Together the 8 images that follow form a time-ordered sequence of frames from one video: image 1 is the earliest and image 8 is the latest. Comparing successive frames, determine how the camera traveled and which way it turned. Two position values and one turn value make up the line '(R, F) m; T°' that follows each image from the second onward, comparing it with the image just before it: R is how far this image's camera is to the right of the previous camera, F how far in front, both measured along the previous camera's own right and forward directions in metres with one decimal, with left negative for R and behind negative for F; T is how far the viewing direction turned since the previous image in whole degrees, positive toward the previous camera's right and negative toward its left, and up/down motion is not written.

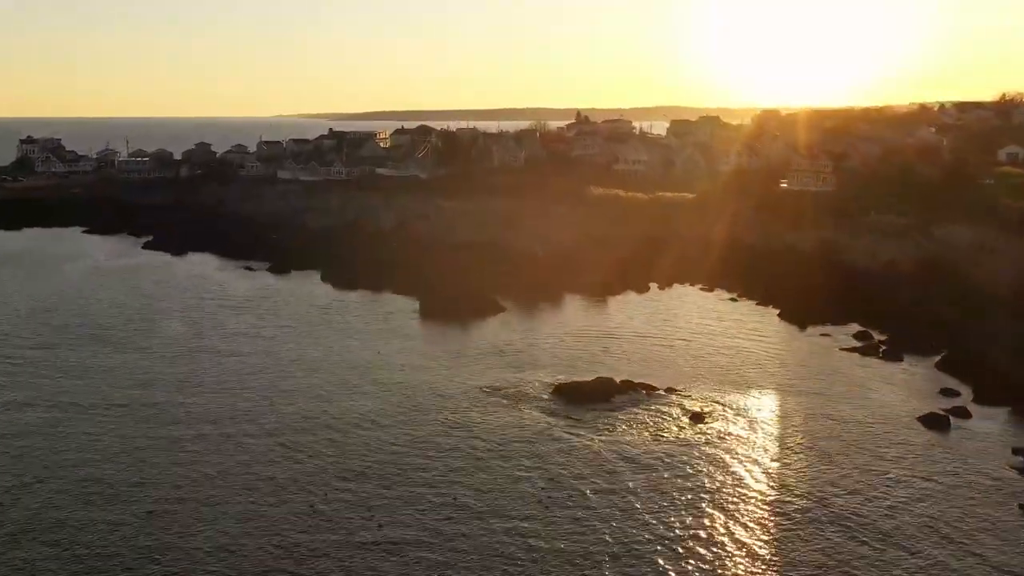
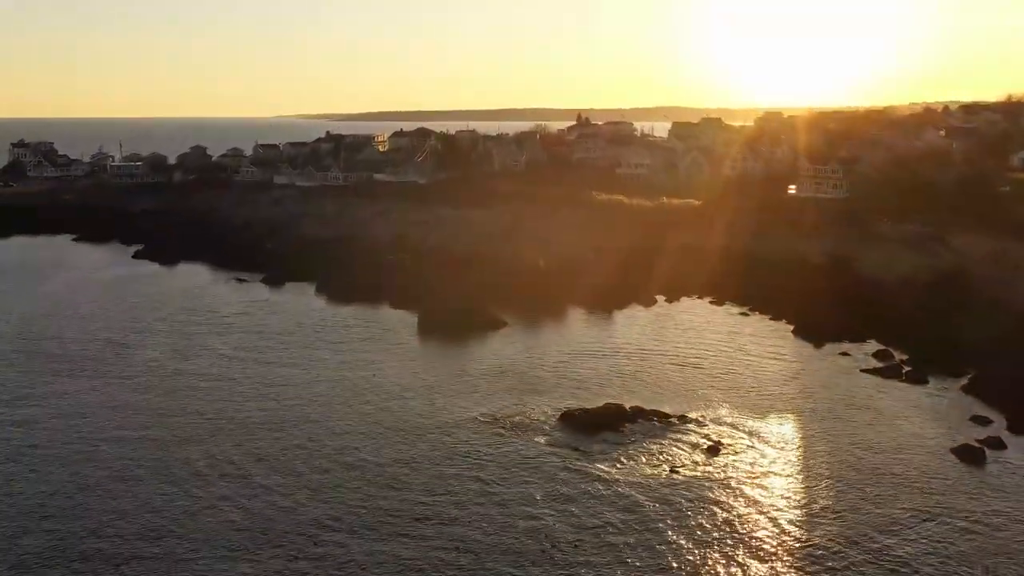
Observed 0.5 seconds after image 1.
(0.0, +1.0) m; 0°
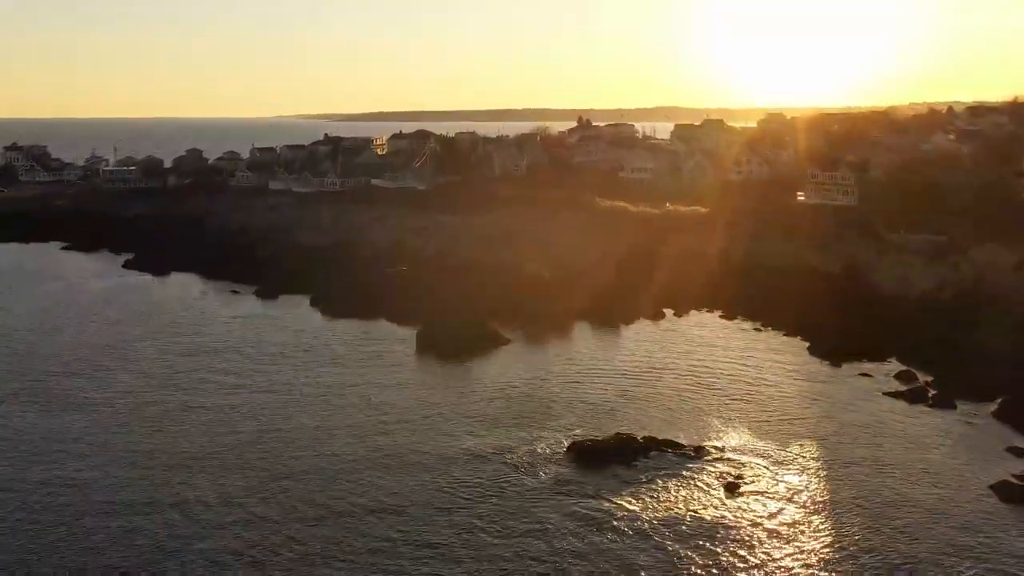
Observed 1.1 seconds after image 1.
(-0.1, +1.1) m; 0°
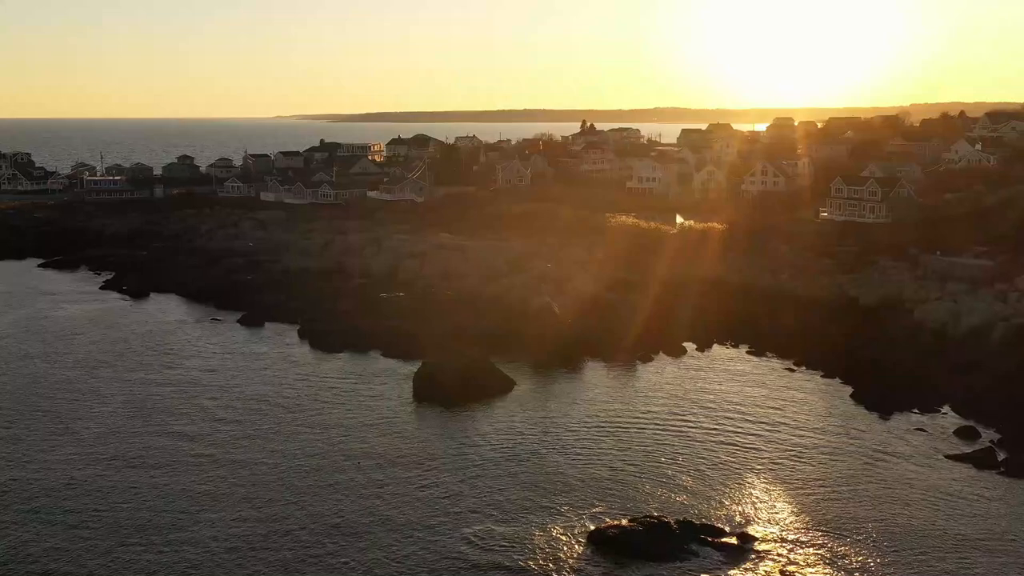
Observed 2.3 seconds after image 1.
(-0.1, +2.3) m; 0°
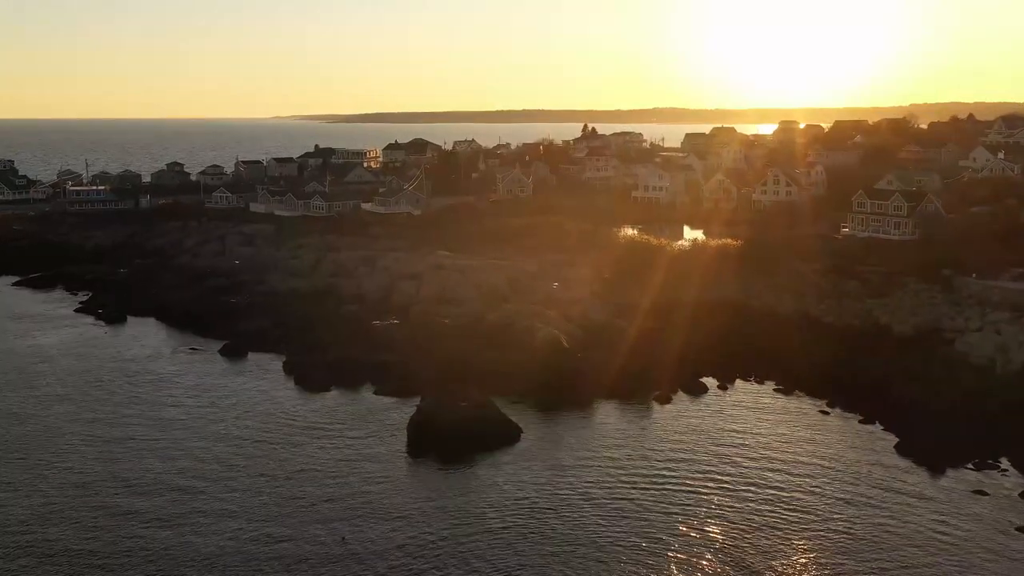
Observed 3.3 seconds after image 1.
(-0.1, +2.0) m; 0°
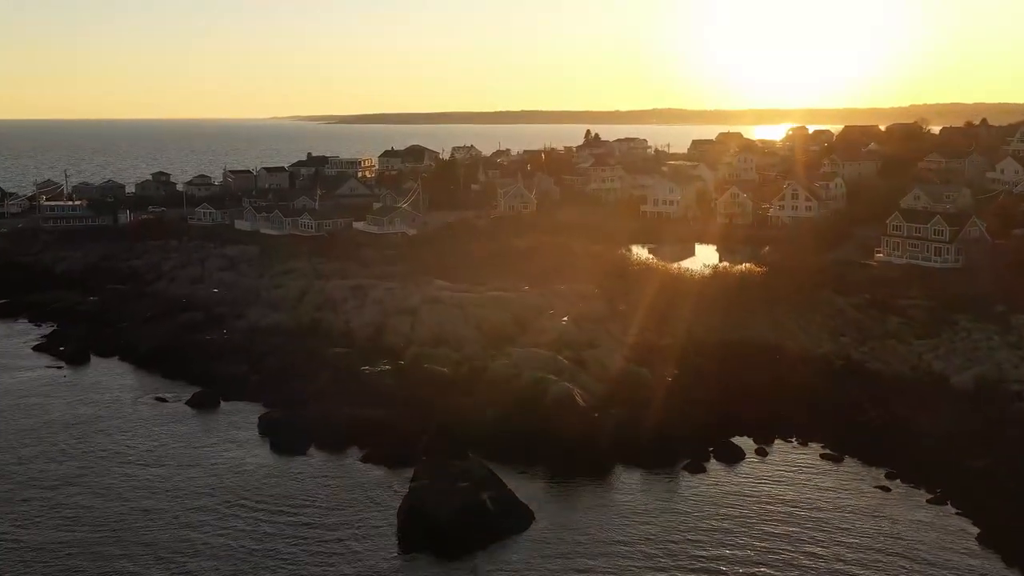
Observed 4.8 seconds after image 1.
(-0.1, +2.8) m; 0°
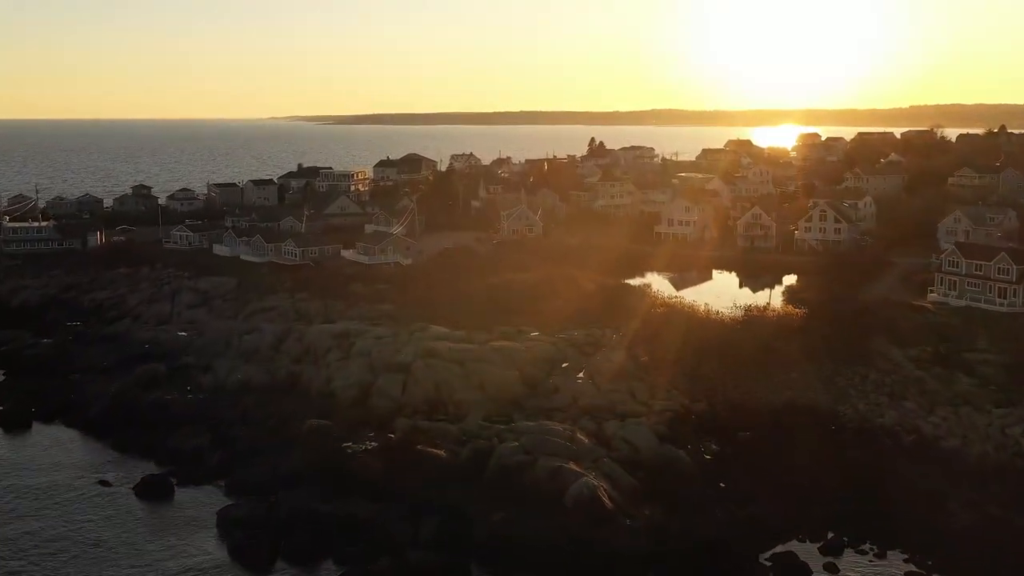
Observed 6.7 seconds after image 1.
(-0.2, +3.5) m; 0°
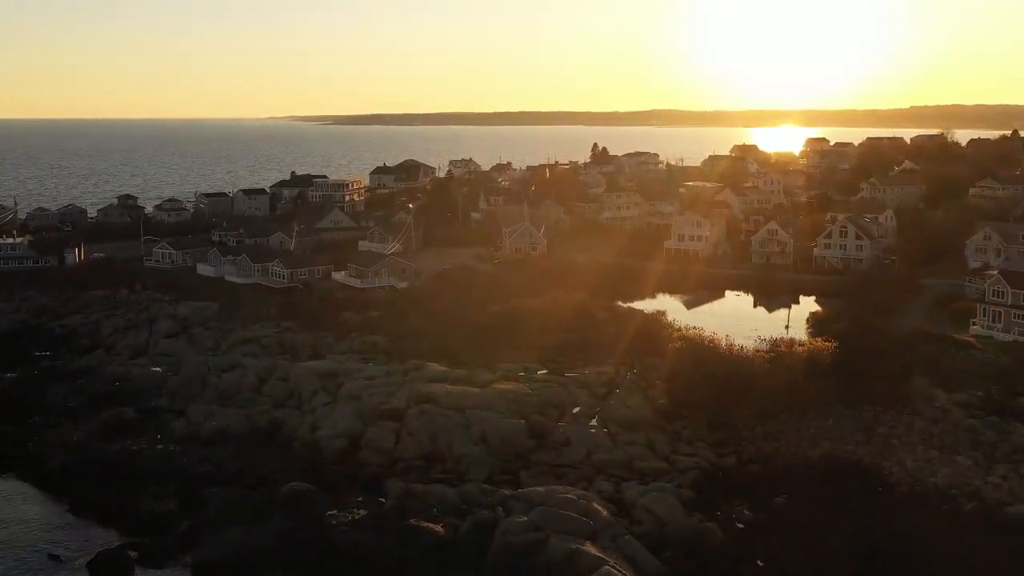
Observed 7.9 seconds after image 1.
(-0.1, +2.2) m; 0°
